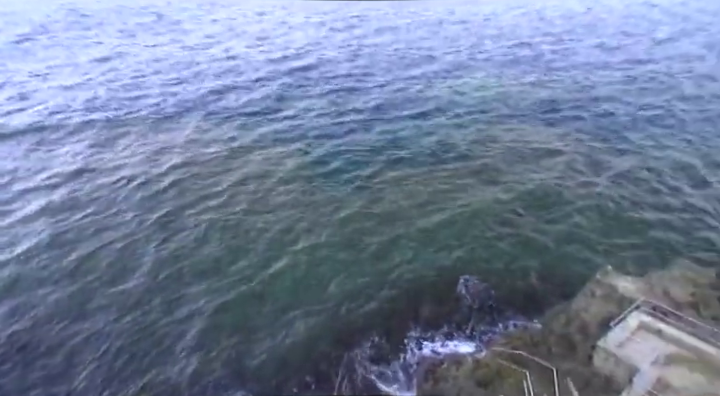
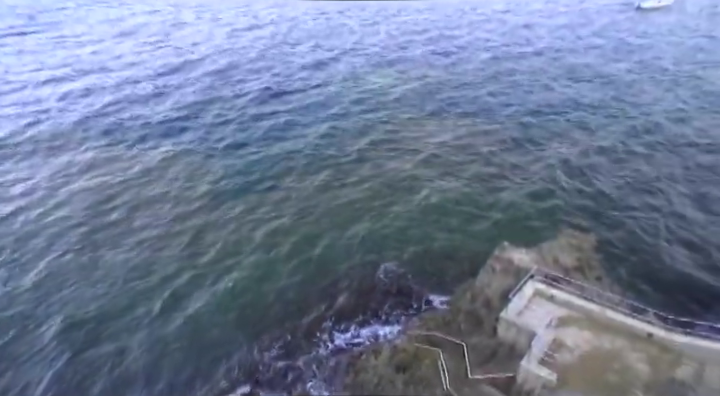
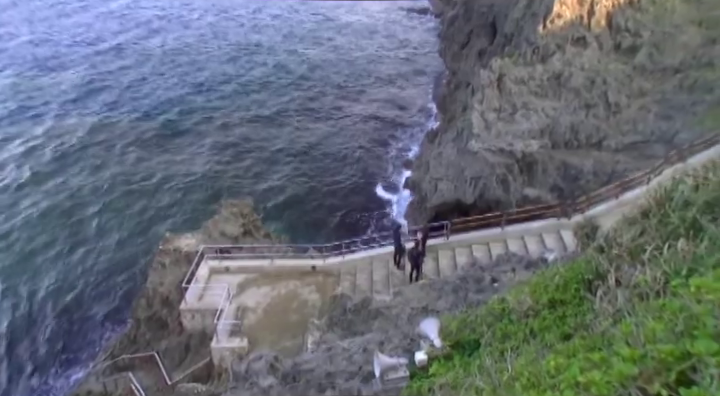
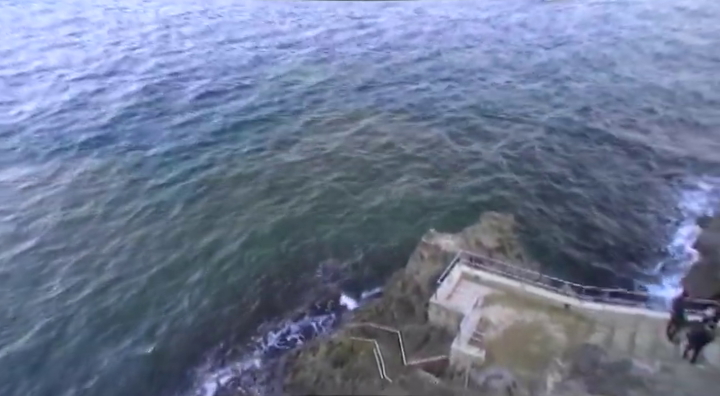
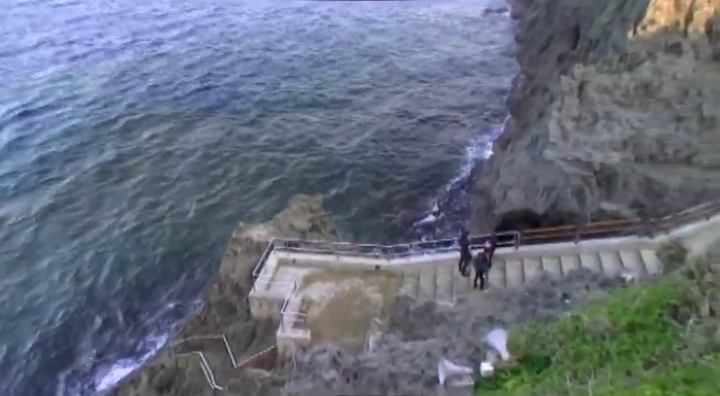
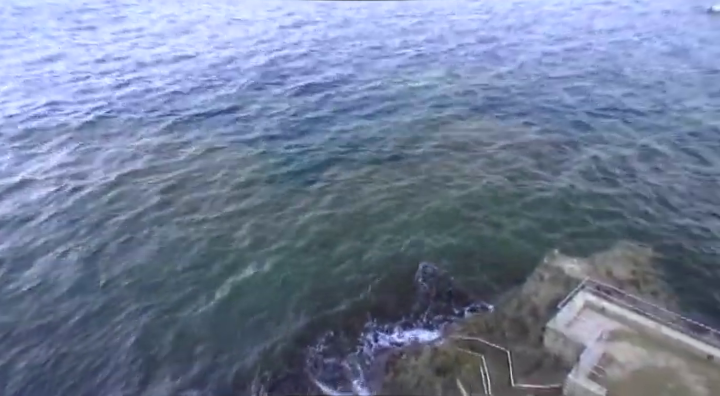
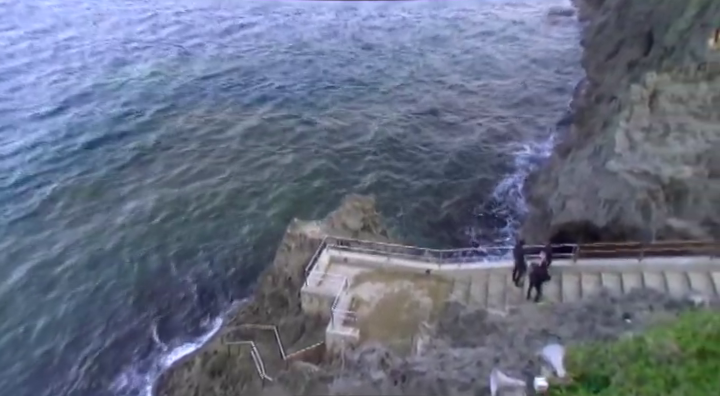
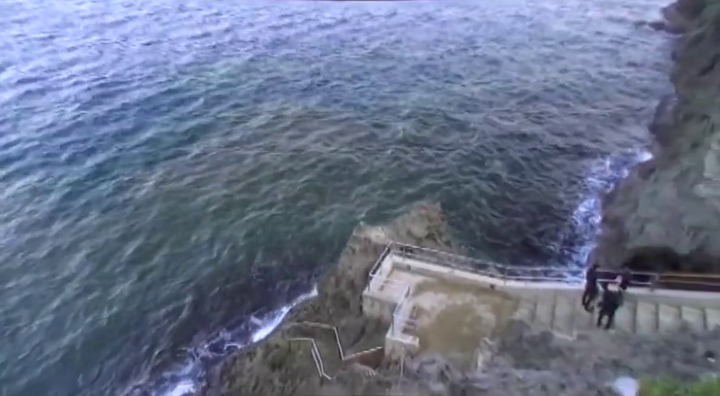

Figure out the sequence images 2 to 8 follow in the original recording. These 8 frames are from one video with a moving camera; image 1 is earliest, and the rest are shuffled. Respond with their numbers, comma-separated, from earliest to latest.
6, 2, 4, 8, 7, 5, 3
